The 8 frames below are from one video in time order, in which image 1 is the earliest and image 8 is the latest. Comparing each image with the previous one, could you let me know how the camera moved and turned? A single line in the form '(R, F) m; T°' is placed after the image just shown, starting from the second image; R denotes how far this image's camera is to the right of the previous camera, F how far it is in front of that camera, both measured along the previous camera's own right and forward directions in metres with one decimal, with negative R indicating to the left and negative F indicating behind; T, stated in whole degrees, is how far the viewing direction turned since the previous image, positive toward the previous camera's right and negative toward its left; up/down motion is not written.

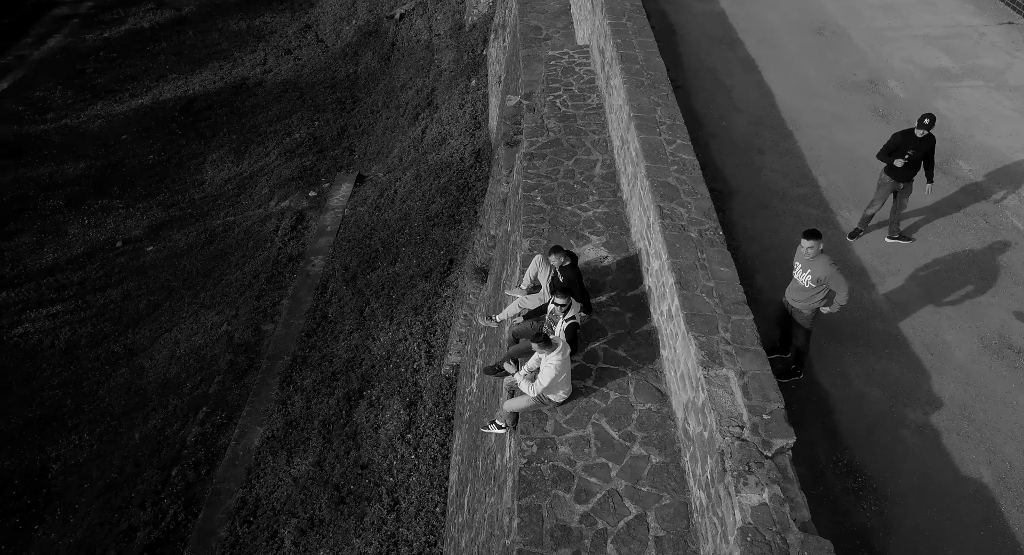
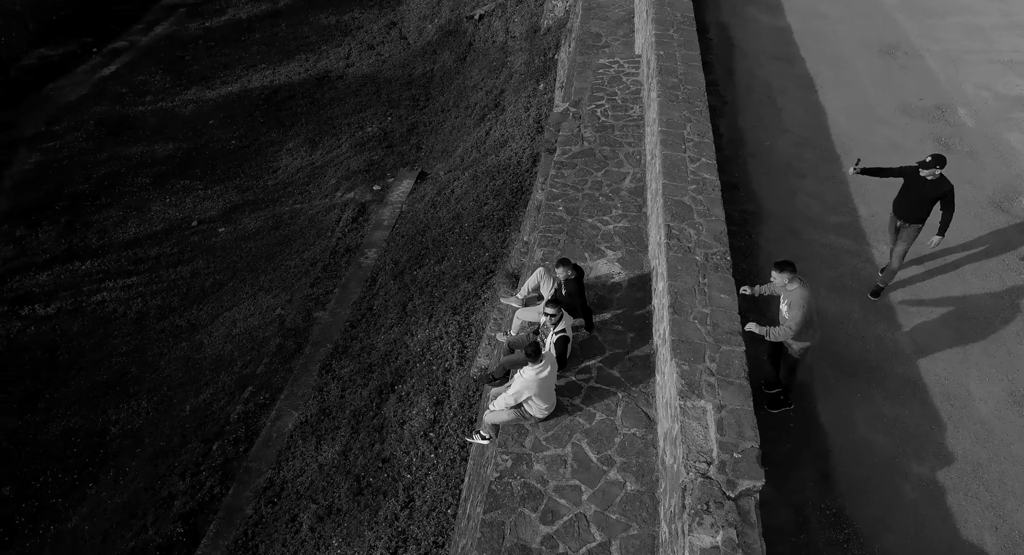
(+0.6, +0.1) m; -5°
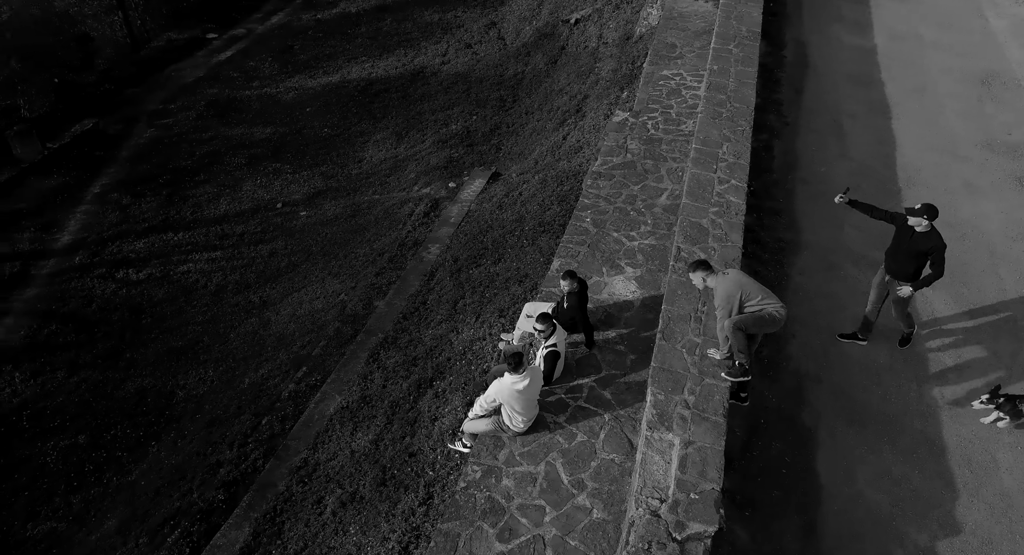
(+0.7, +0.1) m; -6°
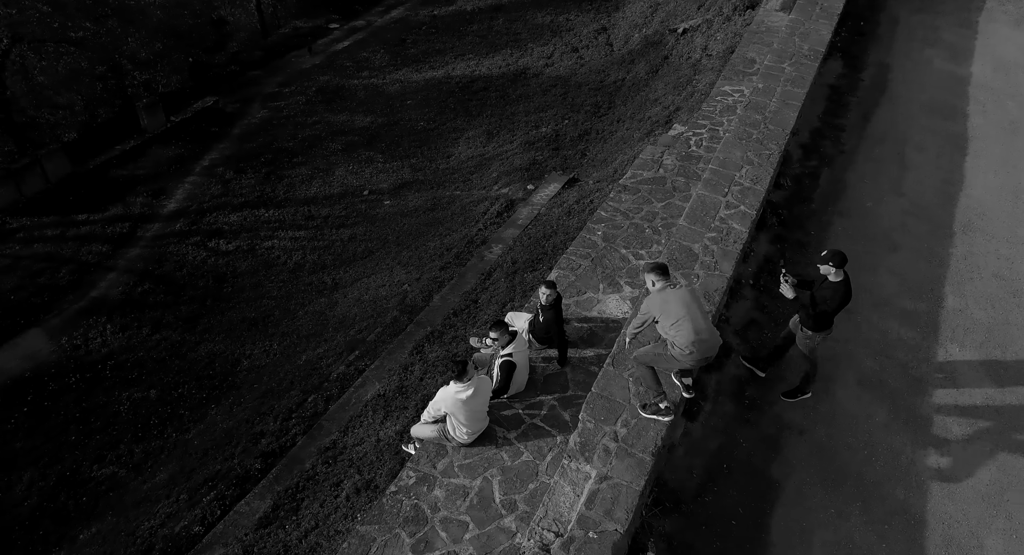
(+1.0, +0.2) m; -7°
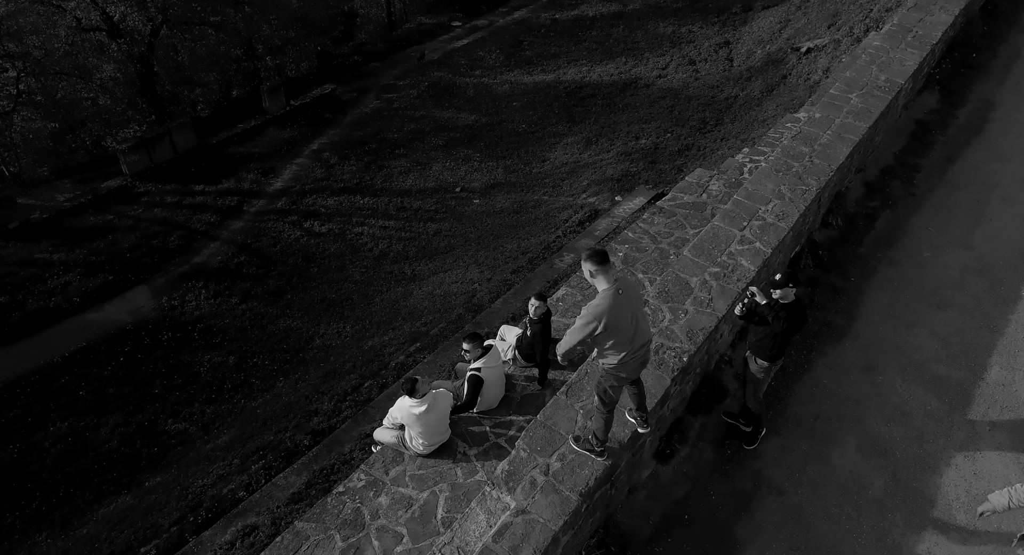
(+0.9, +0.2) m; -8°
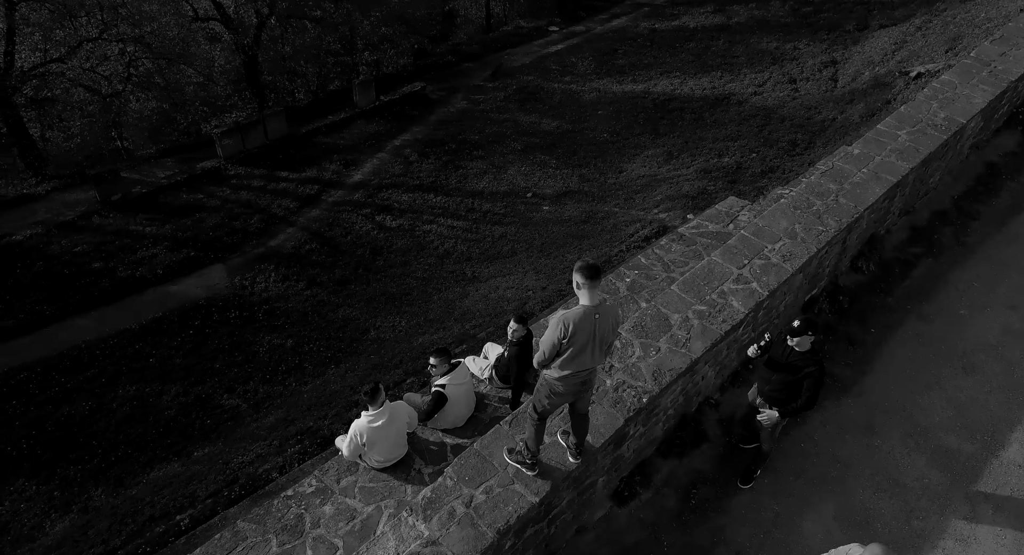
(+0.8, +0.1) m; -6°
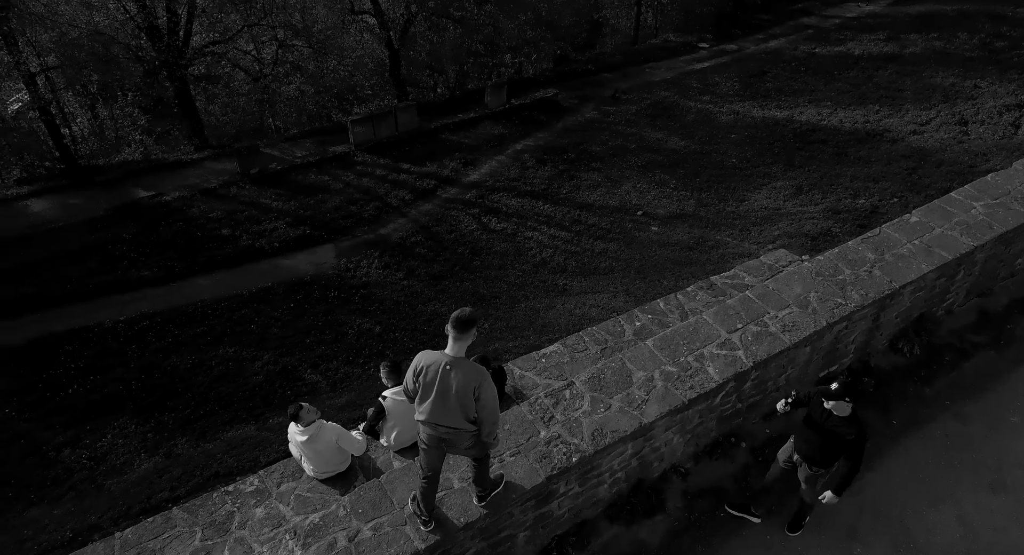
(+1.2, +0.2) m; -9°
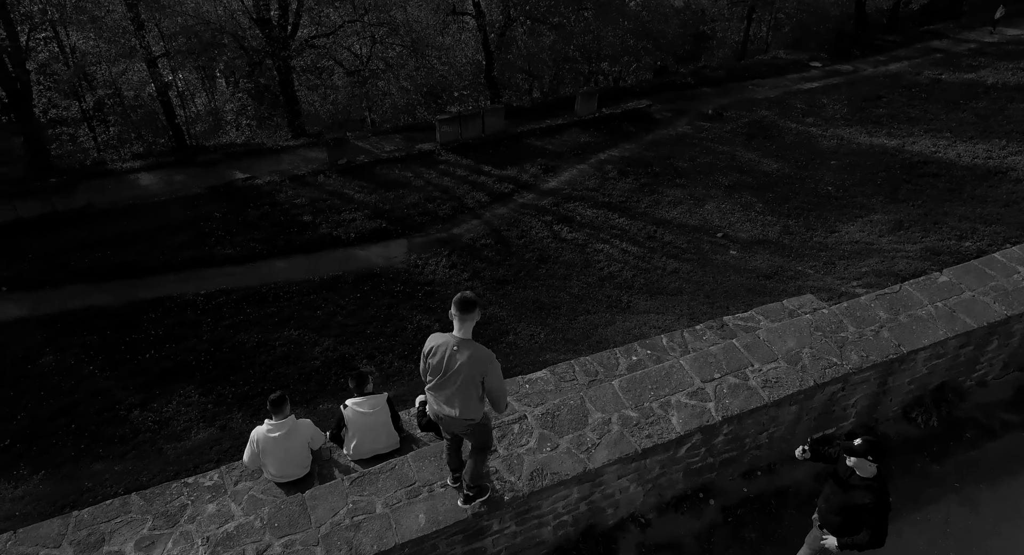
(+0.9, +0.1) m; -7°
